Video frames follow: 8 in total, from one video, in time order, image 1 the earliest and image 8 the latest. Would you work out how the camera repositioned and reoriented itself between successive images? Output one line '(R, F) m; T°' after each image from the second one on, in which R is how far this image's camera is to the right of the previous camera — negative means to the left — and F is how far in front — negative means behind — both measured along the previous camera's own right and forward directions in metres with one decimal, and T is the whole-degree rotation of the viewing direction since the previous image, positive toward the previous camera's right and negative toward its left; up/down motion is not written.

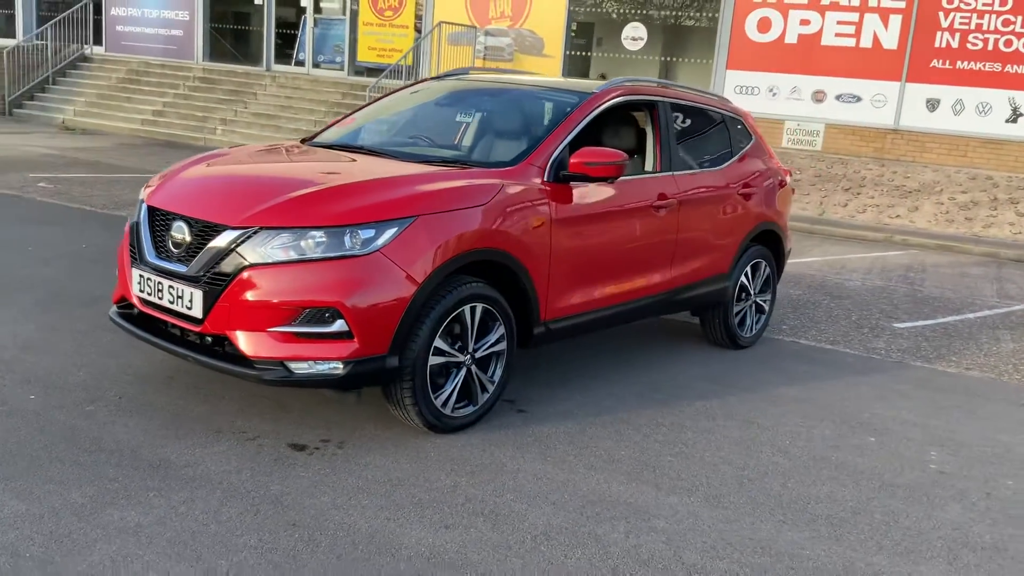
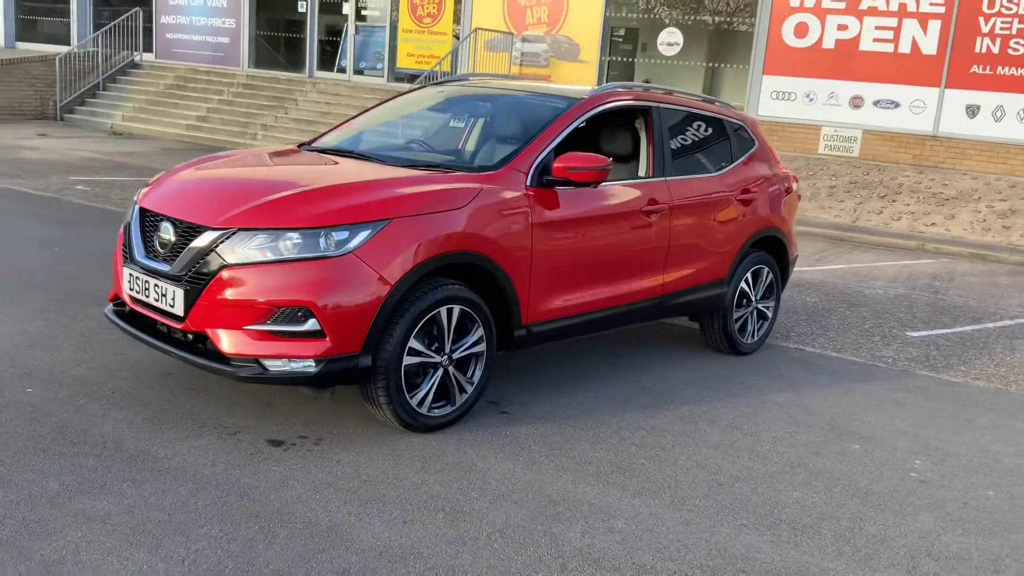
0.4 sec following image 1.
(+0.3, -0.1) m; -3°
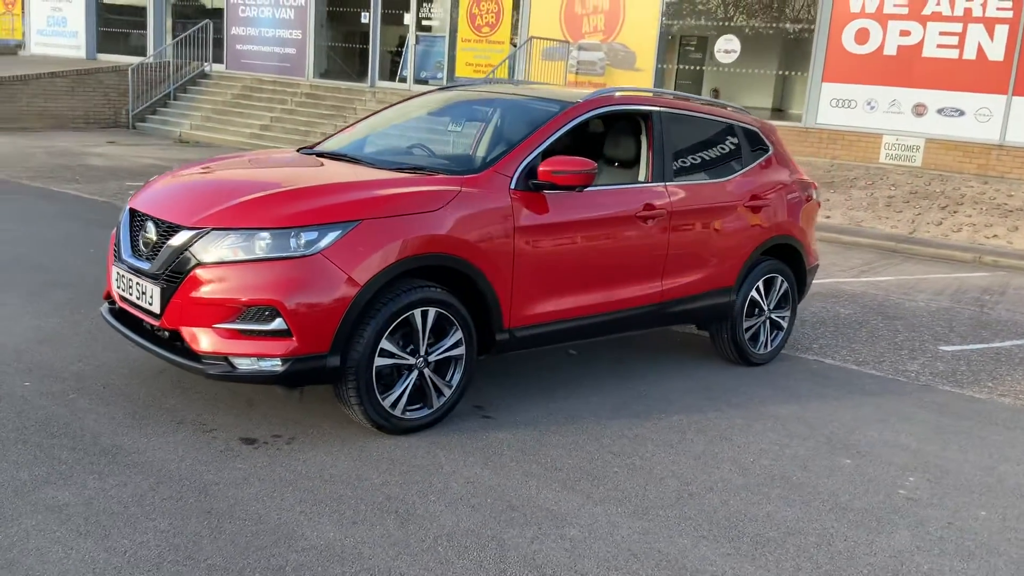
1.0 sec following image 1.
(+0.5, 0.0) m; -5°
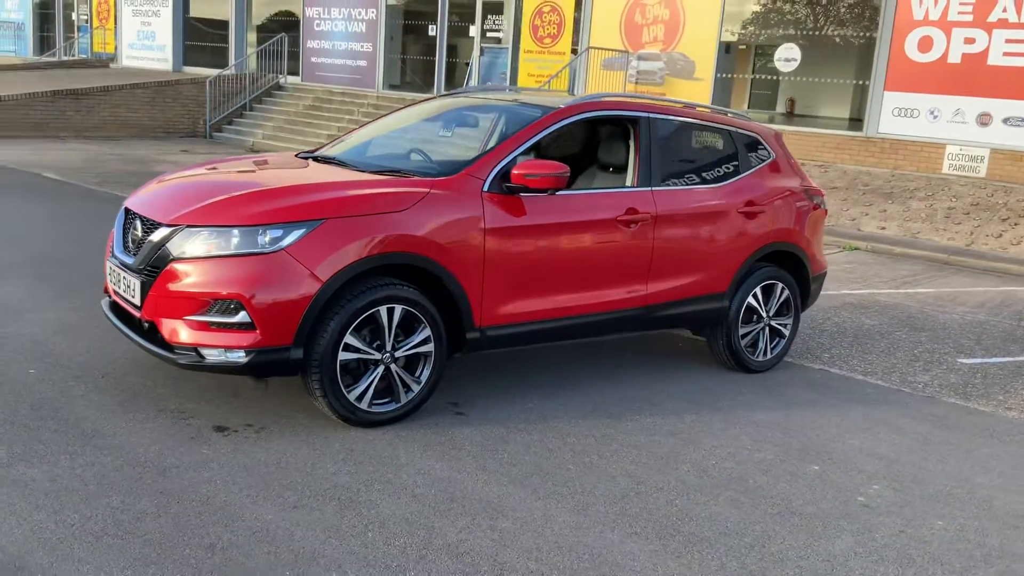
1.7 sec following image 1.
(+0.6, -0.1) m; -5°
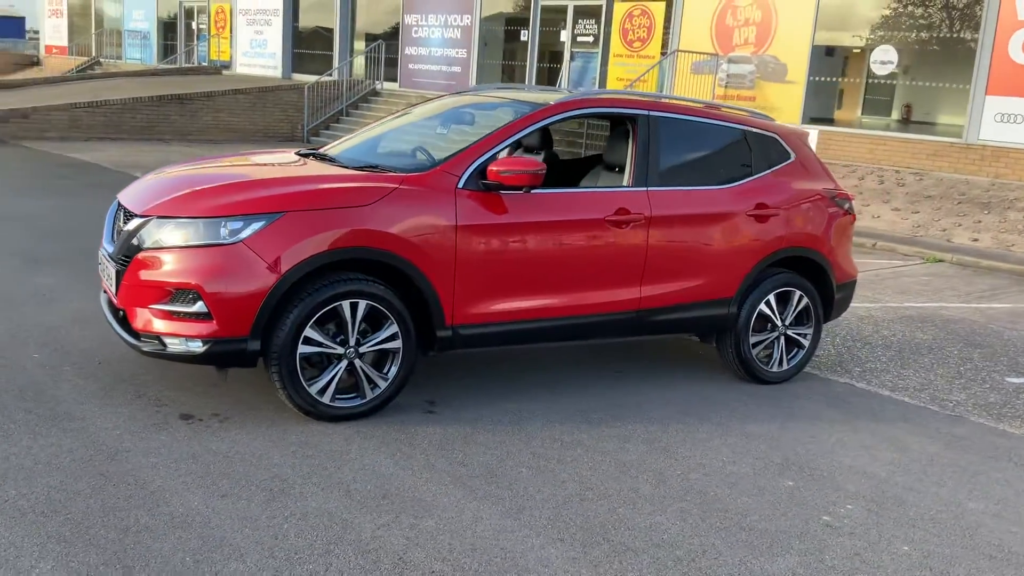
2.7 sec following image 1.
(+0.7, +0.1) m; -7°
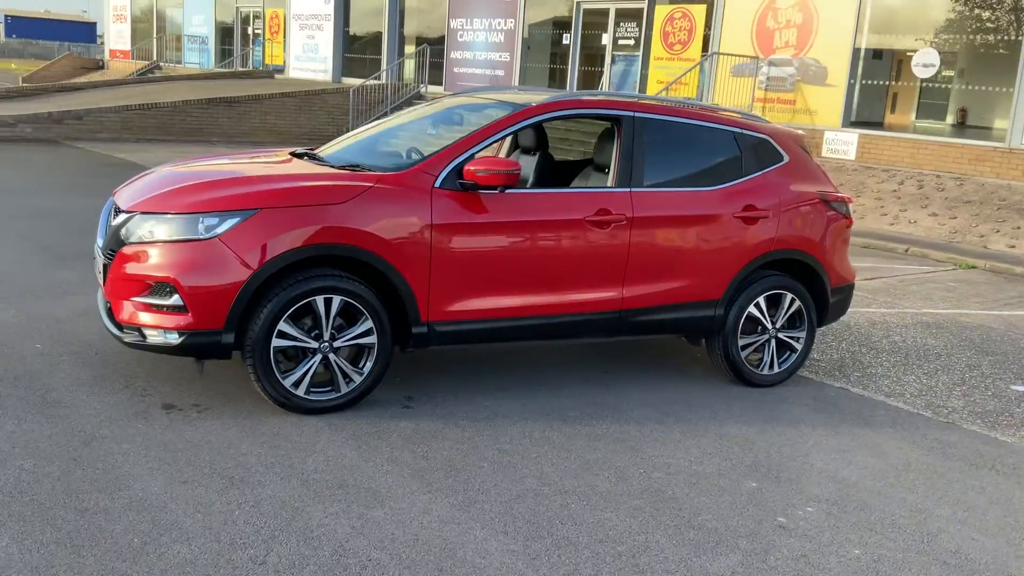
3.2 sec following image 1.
(+0.4, -0.1) m; -4°
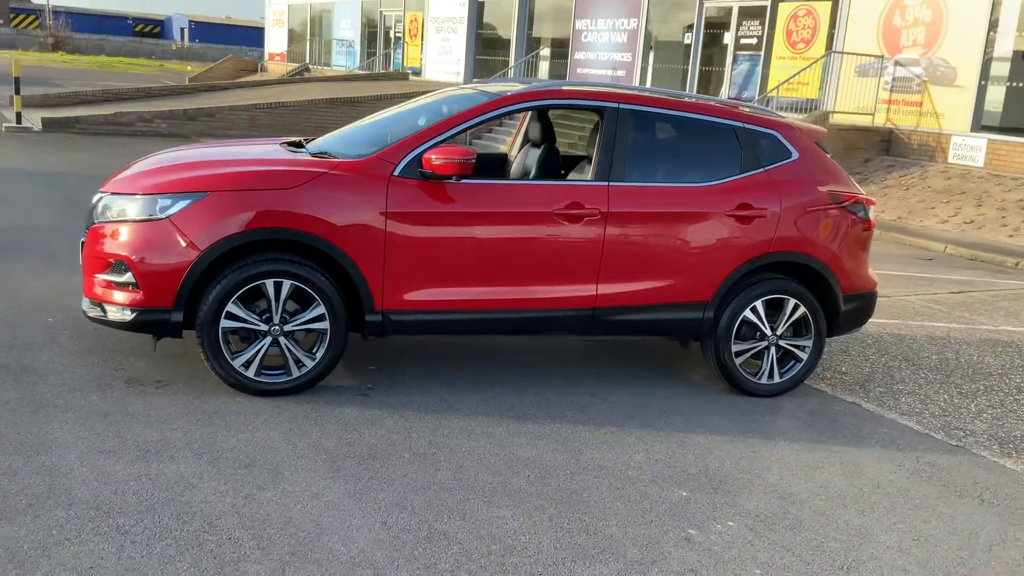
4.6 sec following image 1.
(+1.0, +0.2) m; -9°
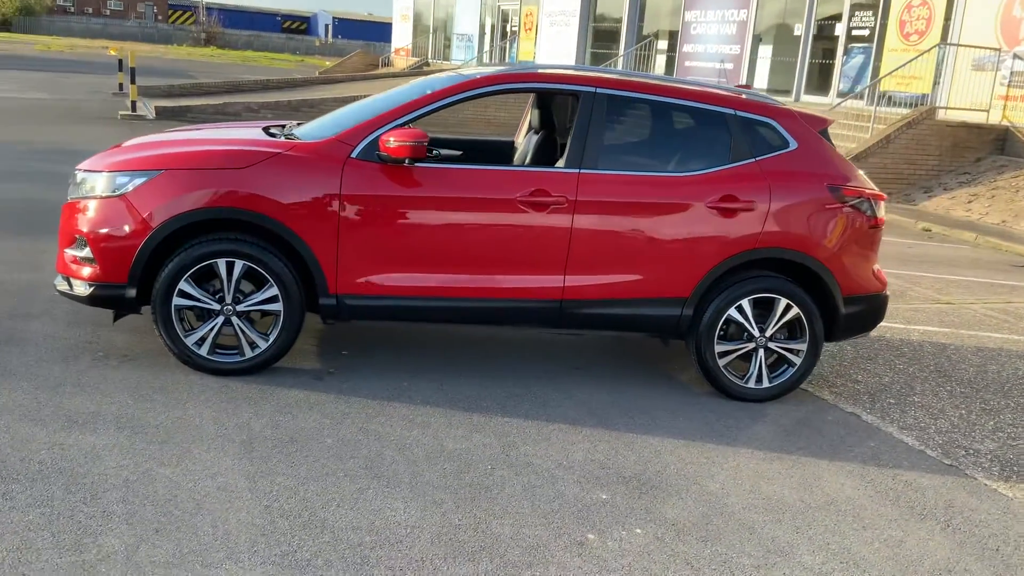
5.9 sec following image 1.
(+0.9, +0.2) m; -8°
